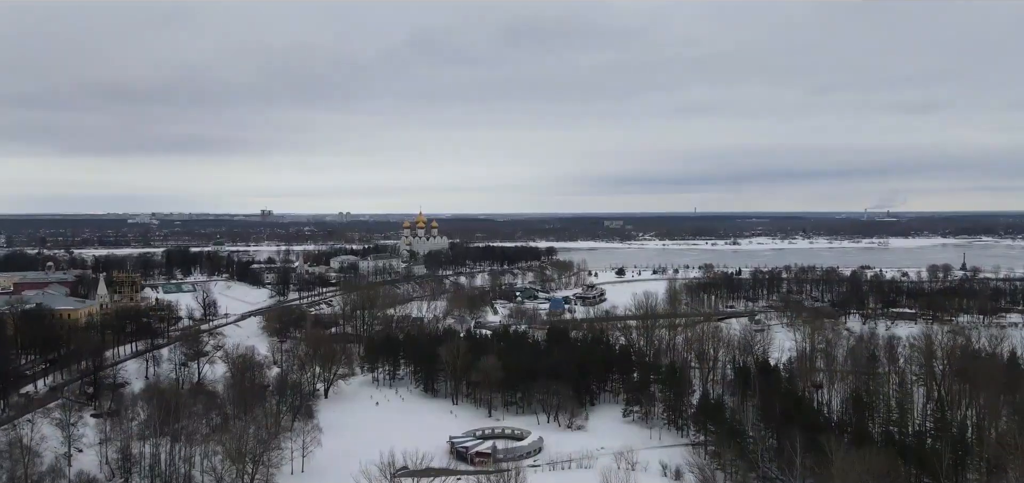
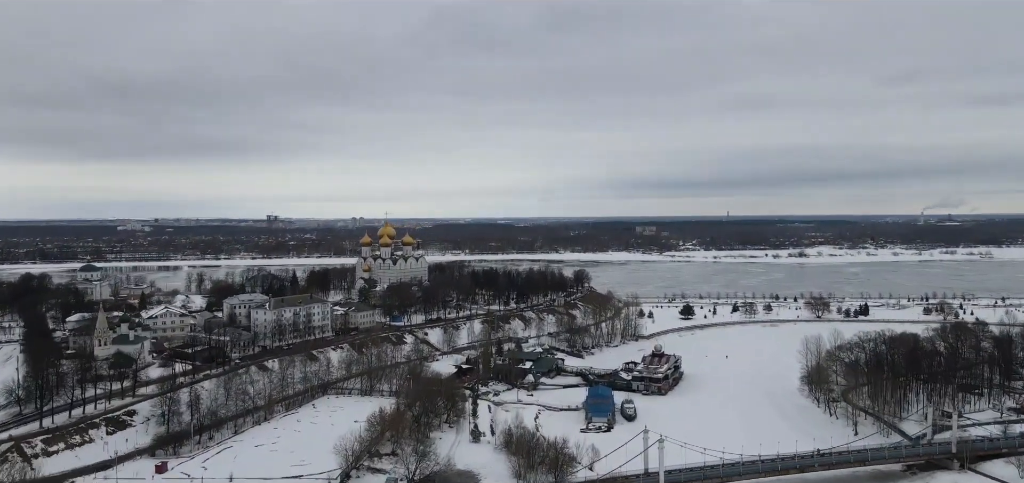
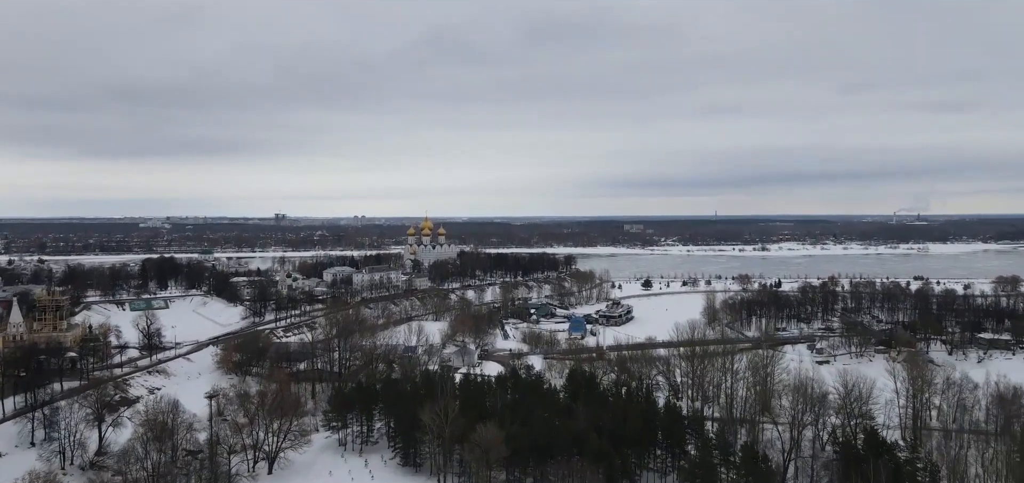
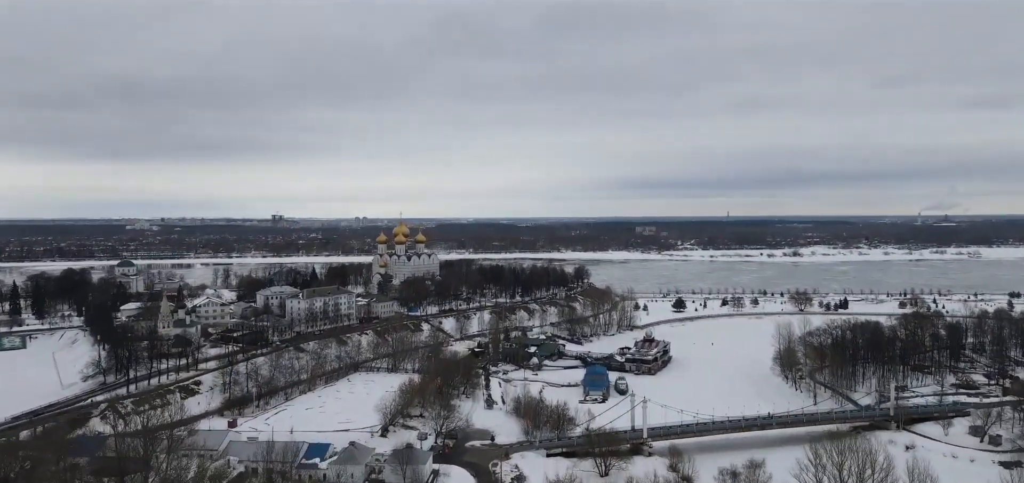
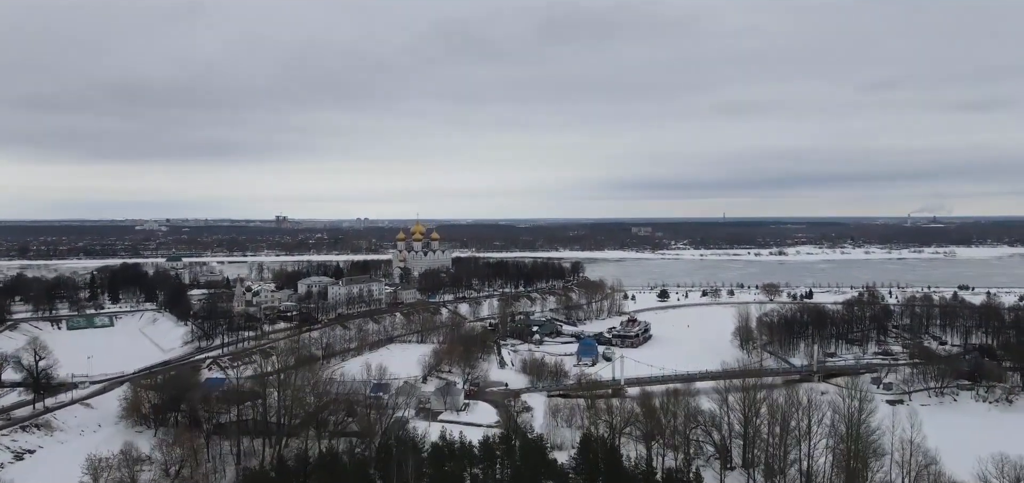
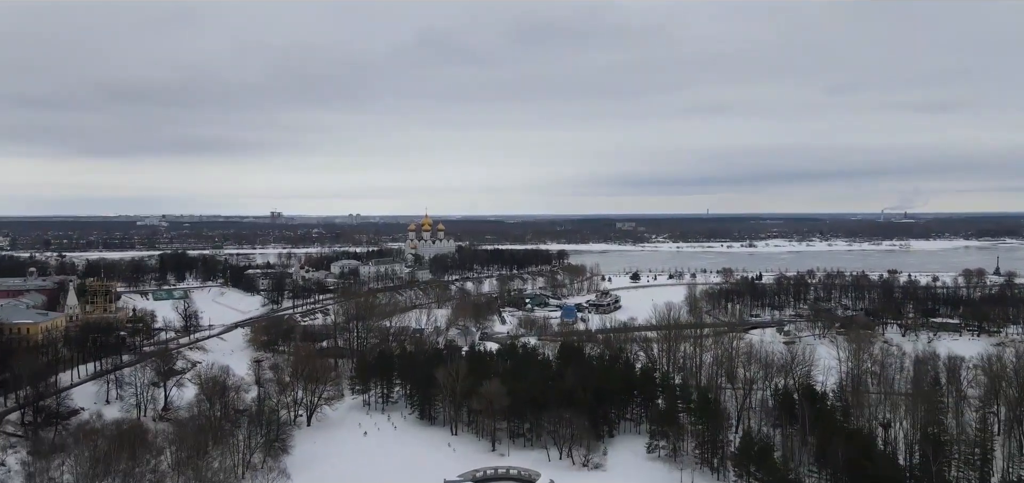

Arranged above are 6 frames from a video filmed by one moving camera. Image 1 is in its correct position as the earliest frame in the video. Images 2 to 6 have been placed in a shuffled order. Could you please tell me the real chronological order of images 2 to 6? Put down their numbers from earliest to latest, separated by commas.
6, 3, 5, 4, 2
